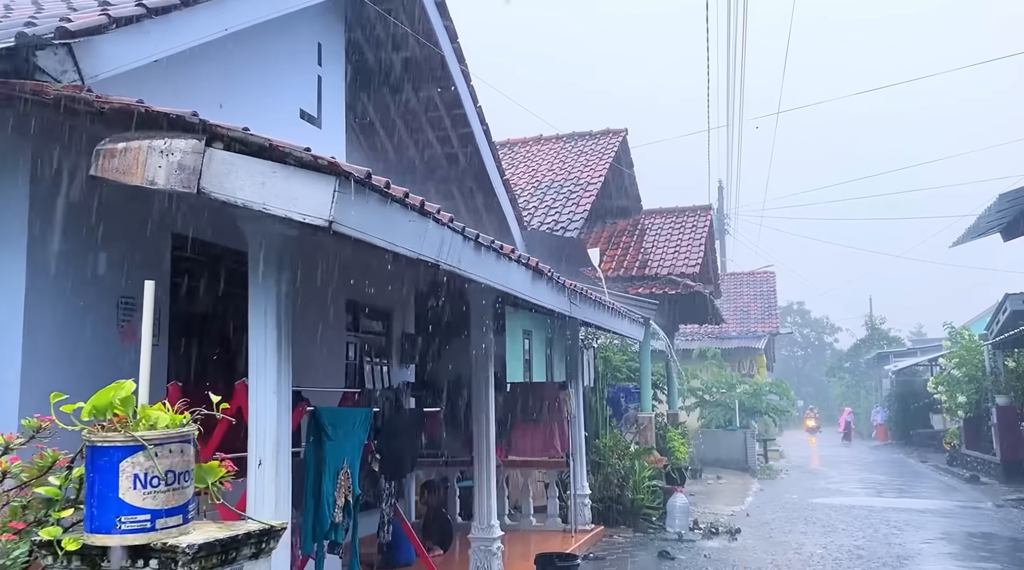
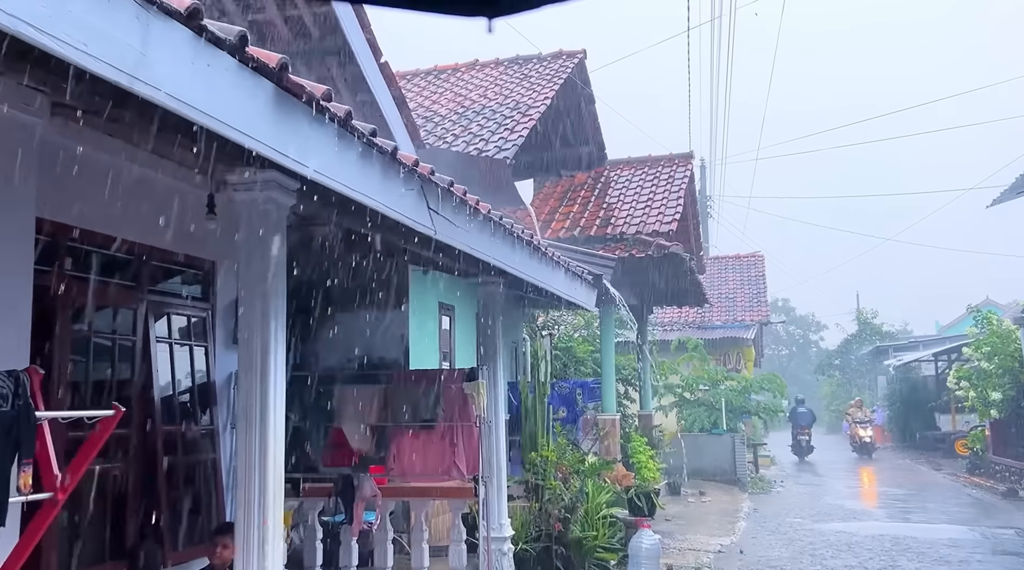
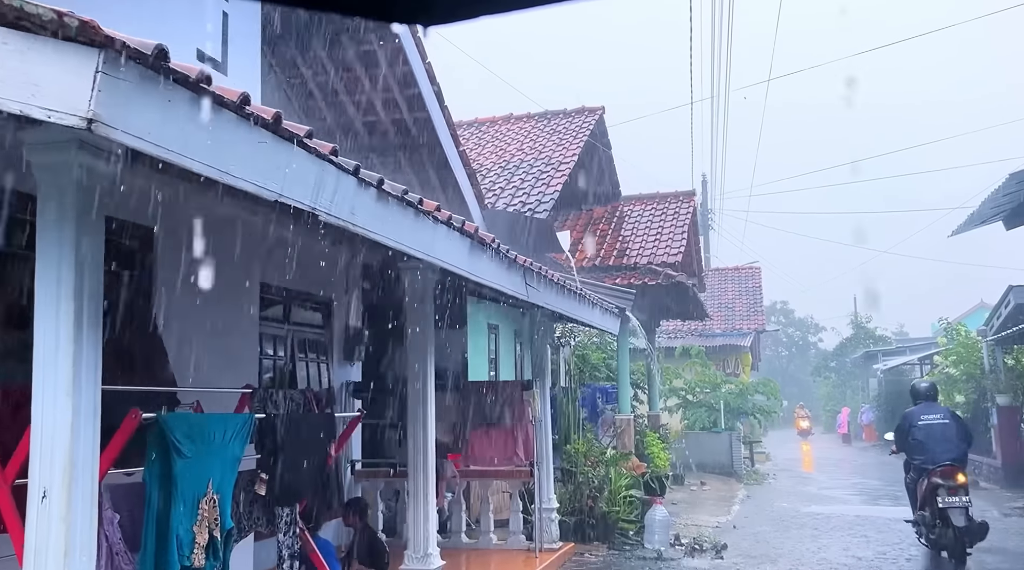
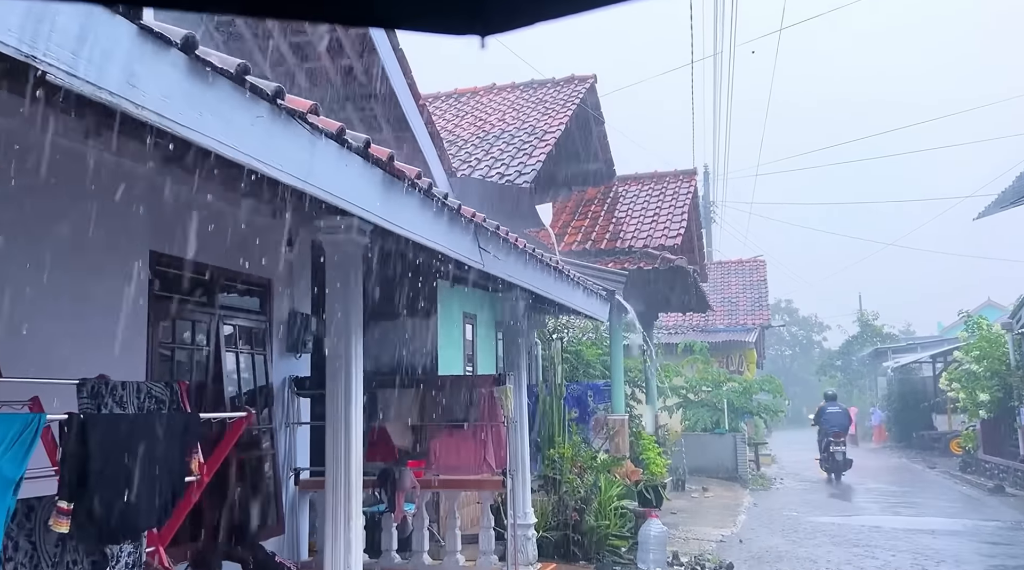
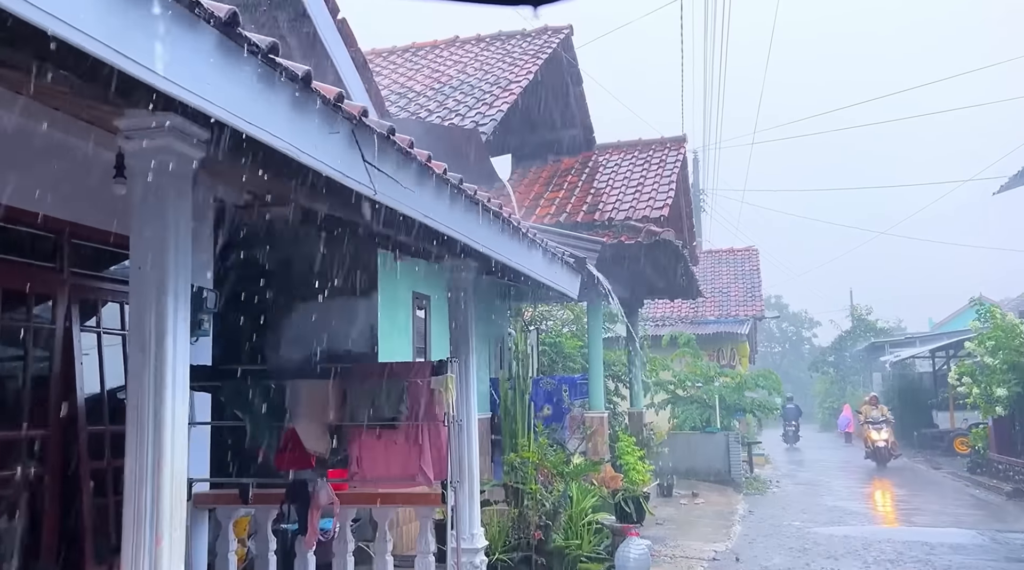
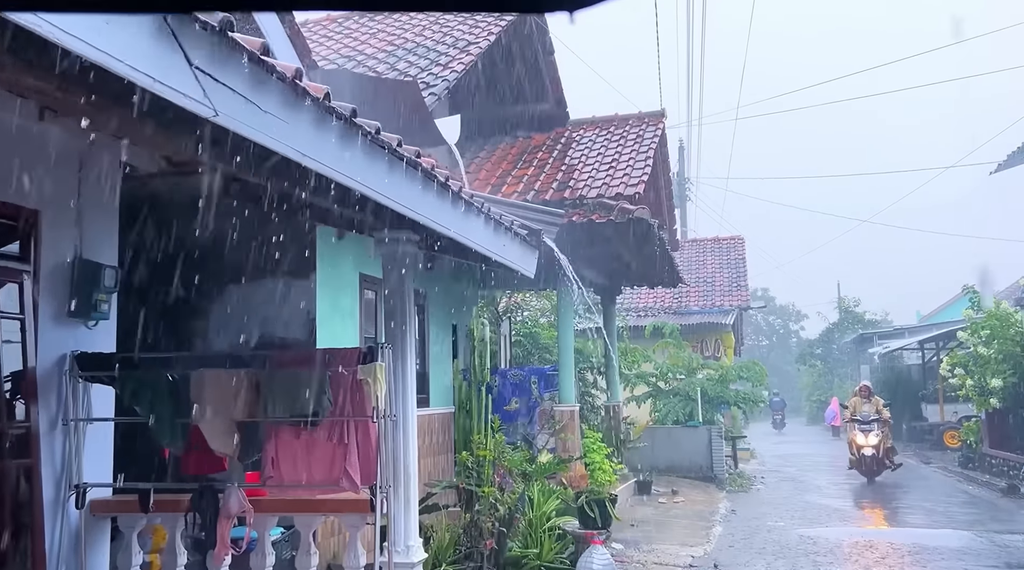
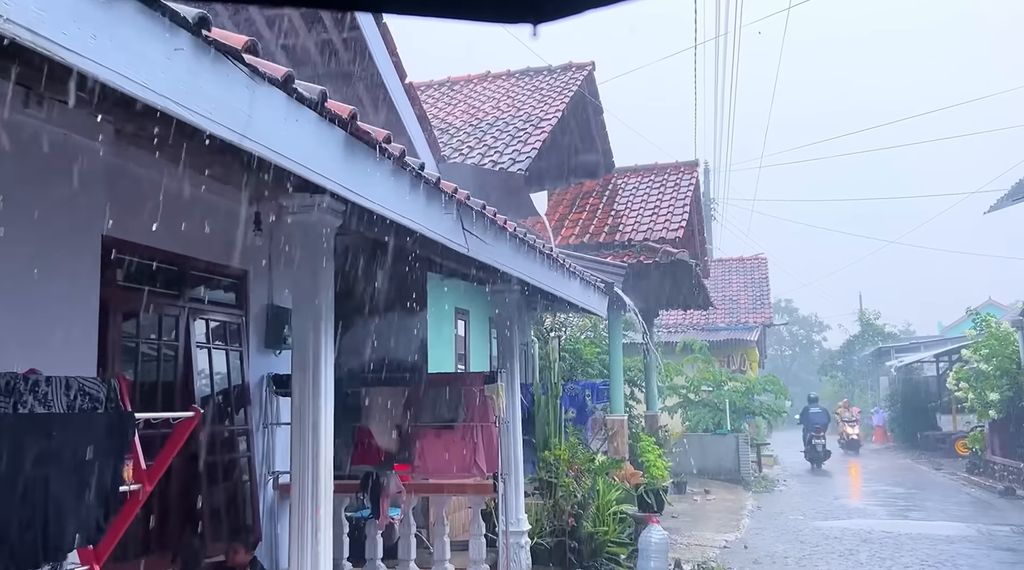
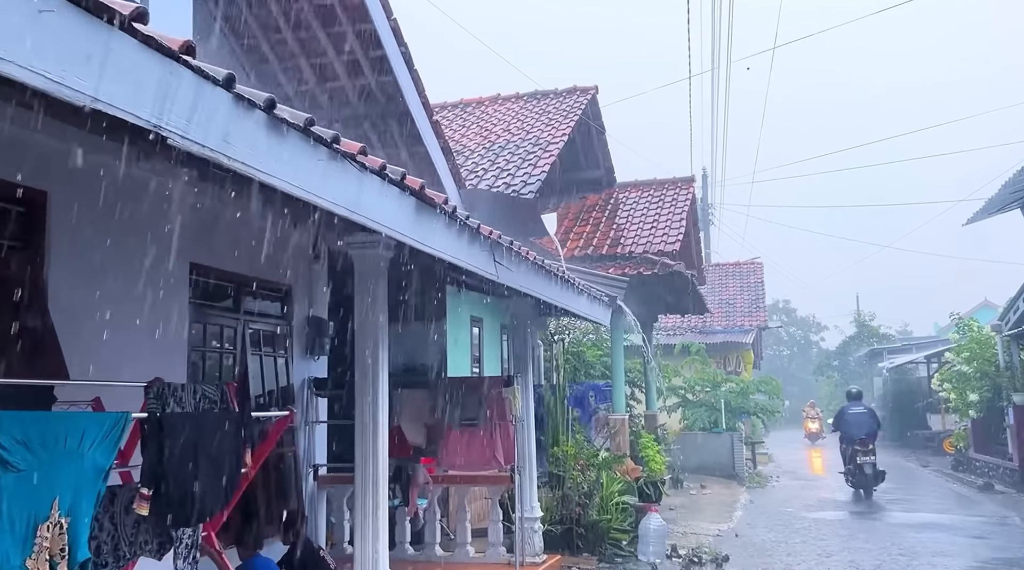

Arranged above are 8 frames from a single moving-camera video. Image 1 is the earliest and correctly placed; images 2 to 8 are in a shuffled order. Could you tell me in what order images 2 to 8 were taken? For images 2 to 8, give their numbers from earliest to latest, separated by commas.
3, 8, 4, 7, 2, 5, 6
